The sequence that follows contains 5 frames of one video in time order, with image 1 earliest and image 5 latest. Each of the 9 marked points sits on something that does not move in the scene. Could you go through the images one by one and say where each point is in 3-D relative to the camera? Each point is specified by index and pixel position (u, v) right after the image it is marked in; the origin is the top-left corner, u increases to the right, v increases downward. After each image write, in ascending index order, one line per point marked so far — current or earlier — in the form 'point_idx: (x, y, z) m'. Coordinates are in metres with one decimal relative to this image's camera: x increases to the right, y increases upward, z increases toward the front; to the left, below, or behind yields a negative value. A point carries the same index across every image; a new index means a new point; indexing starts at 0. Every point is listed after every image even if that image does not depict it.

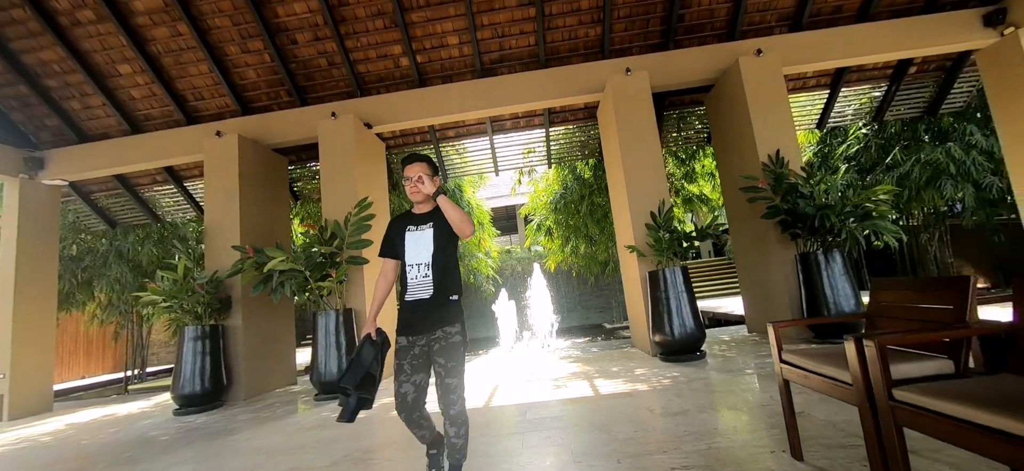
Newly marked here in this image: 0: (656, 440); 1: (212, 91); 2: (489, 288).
0: (+0.7, -1.0, +2.0) m
1: (-3.7, +1.8, +5.0) m
2: (-0.5, -1.2, +9.1) m
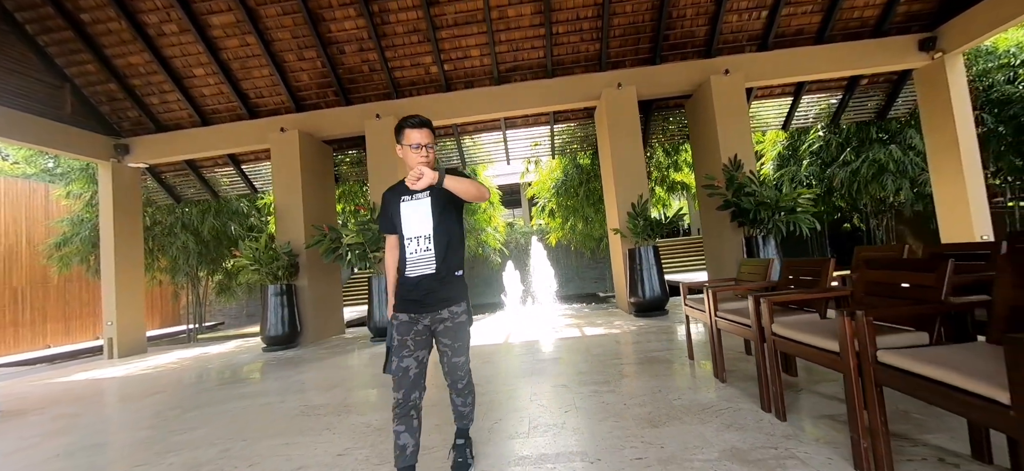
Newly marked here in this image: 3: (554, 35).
0: (+0.8, -0.9, +3.1) m
1: (-3.5, +2.1, +5.9) m
2: (-0.4, -0.6, +10.2) m
3: (+0.6, +2.7, +5.4) m
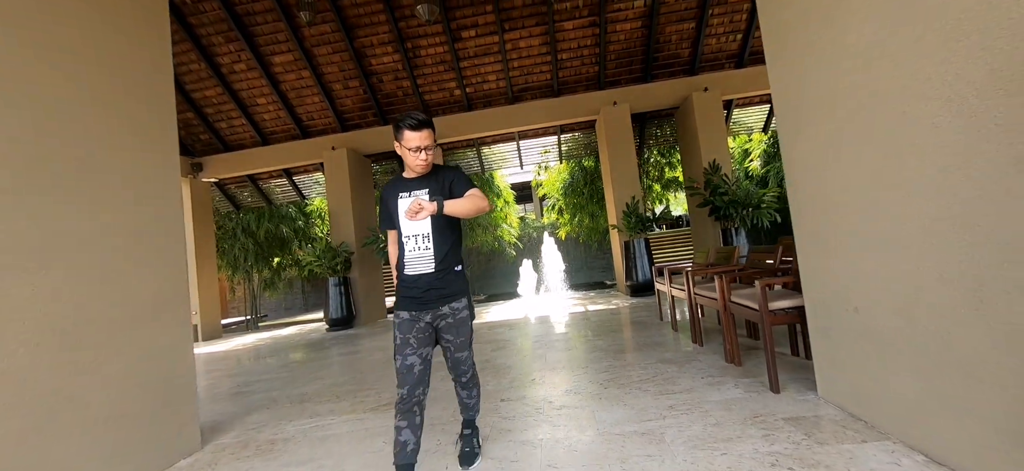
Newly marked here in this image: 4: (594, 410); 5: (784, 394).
0: (+1.0, -0.9, +4.2) m
1: (-3.3, +2.1, +7.0) m
2: (0.0, -0.5, +11.2) m
3: (+0.7, +2.7, +6.3) m
4: (+0.4, -0.8, +1.8) m
5: (+1.2, -0.7, +1.7) m
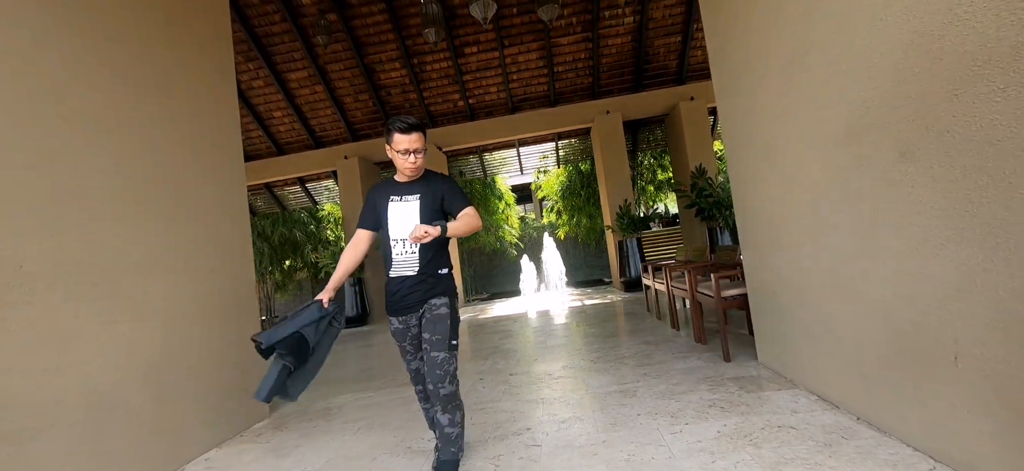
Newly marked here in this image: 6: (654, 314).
0: (+1.1, -0.9, +4.6) m
1: (-3.3, +2.0, +7.5) m
2: (0.0, -0.5, +11.7) m
3: (+0.7, +2.7, +6.8) m
4: (+0.4, -0.8, +2.3) m
5: (+1.2, -0.7, +2.2) m
6: (+1.4, -0.8, +4.1) m
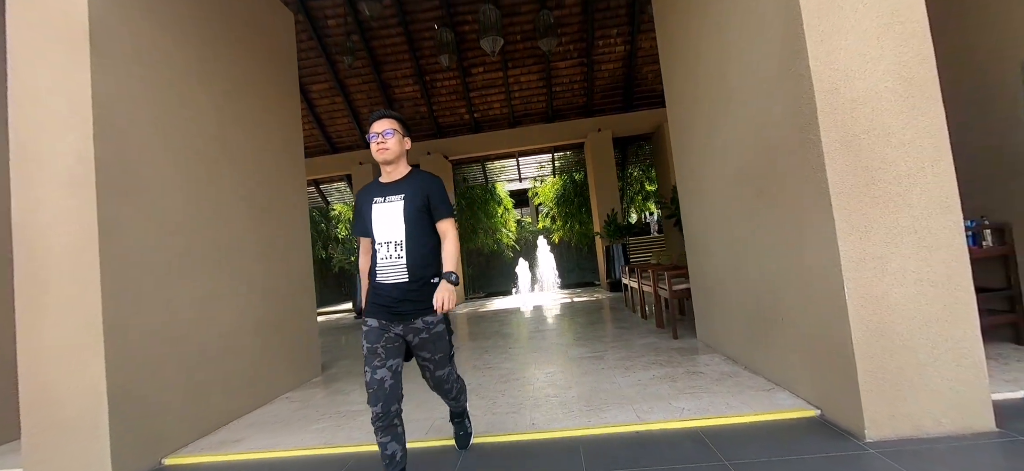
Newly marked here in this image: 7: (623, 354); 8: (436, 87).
0: (+1.0, -1.0, +5.3) m
1: (-3.3, +2.1, +8.1) m
2: (-0.1, -0.6, +12.4) m
3: (+0.8, +2.6, +7.5) m
4: (+0.4, -0.8, +3.0) m
5: (+1.2, -0.7, +2.9) m
6: (+1.4, -0.9, +4.8) m
7: (+0.7, -0.8, +2.7) m
8: (-1.4, +2.7, +7.3) m
